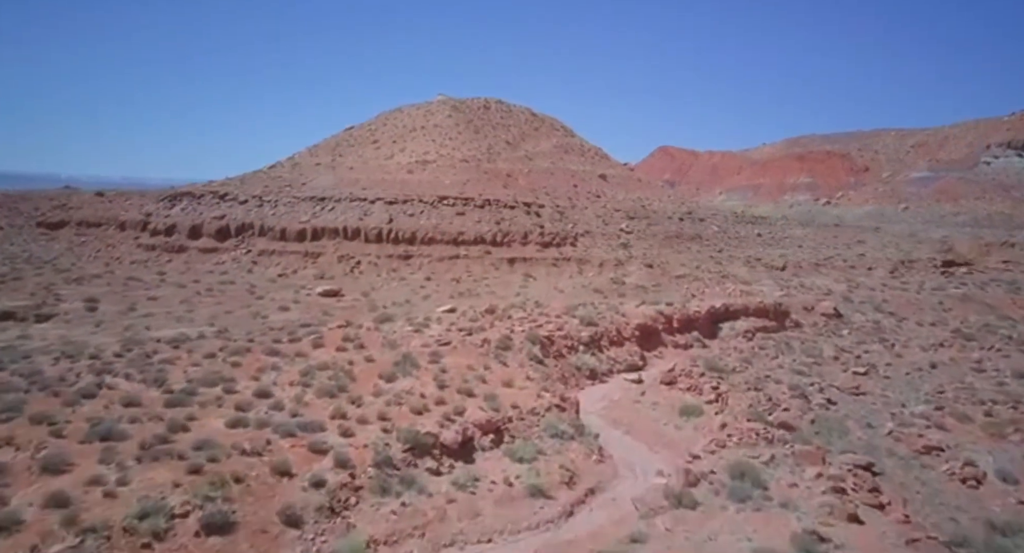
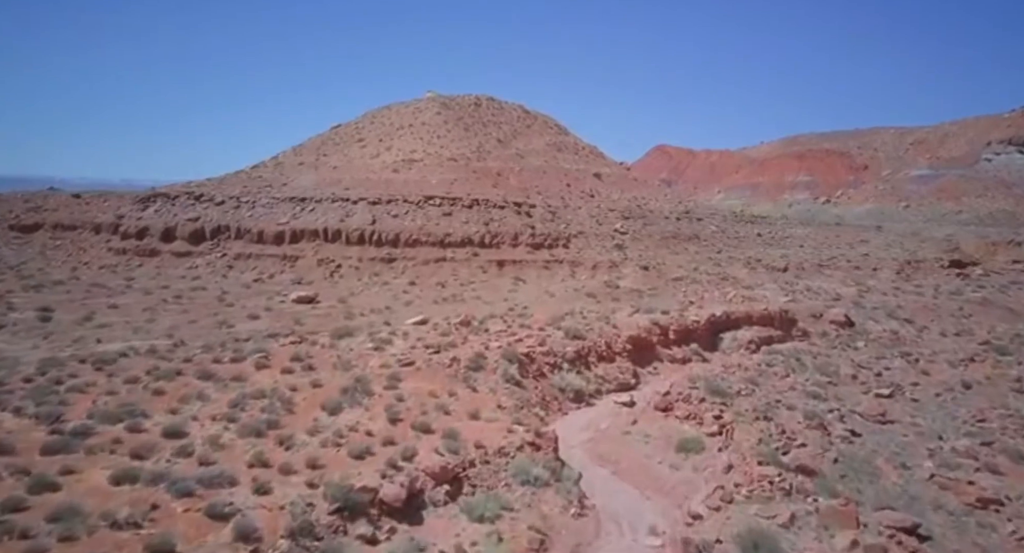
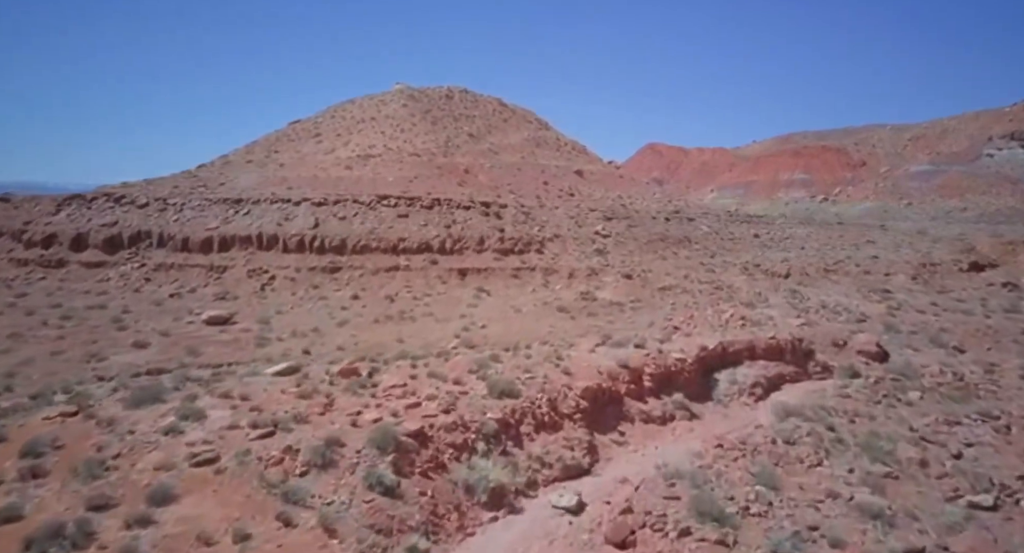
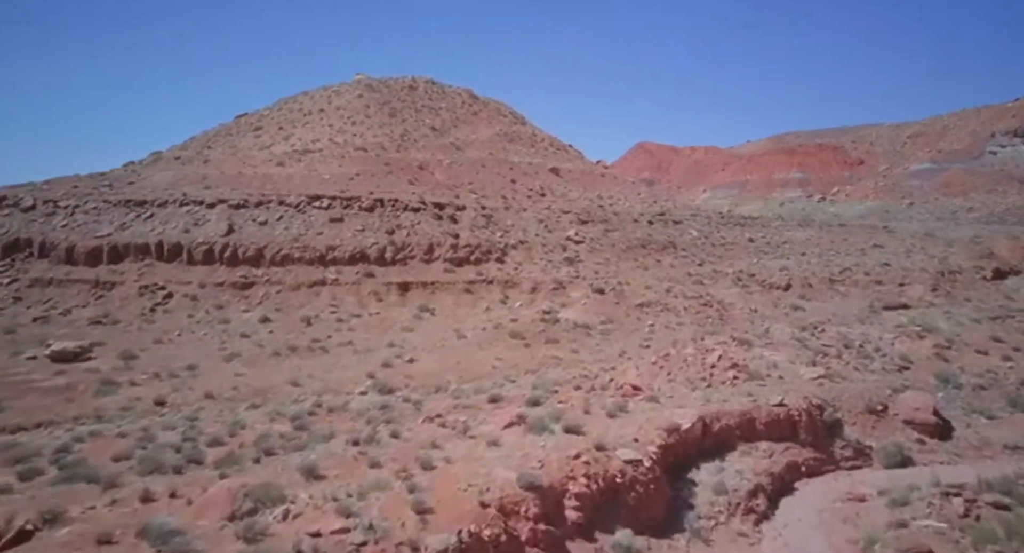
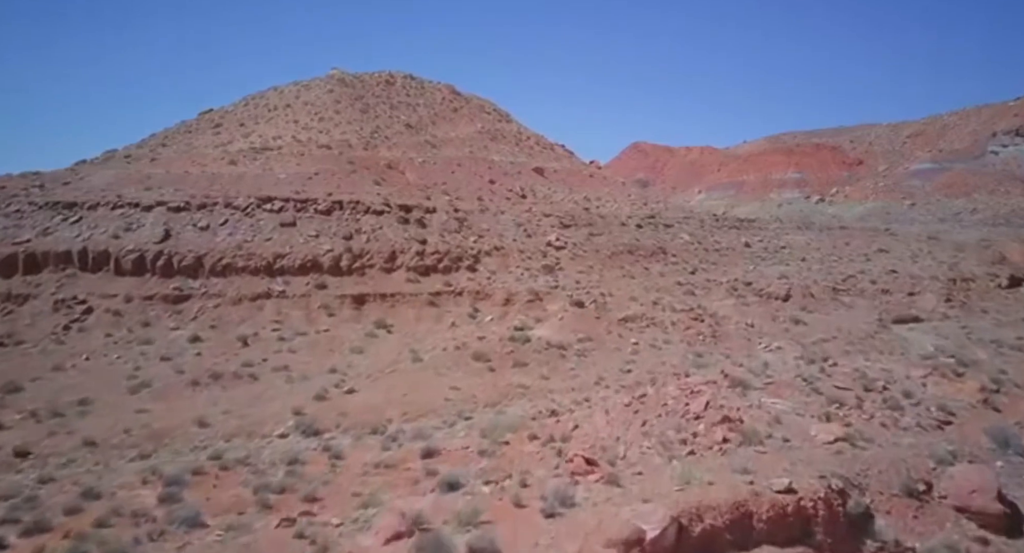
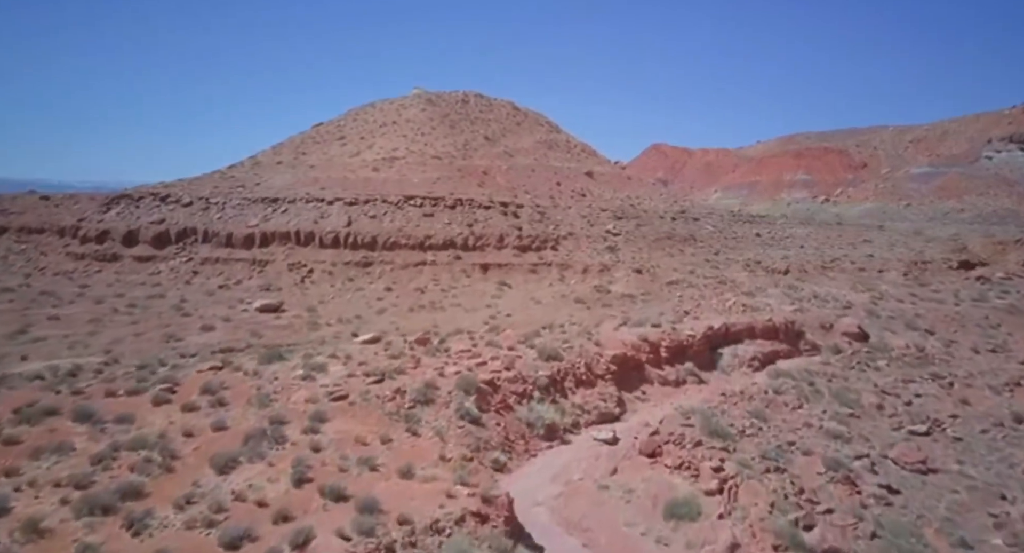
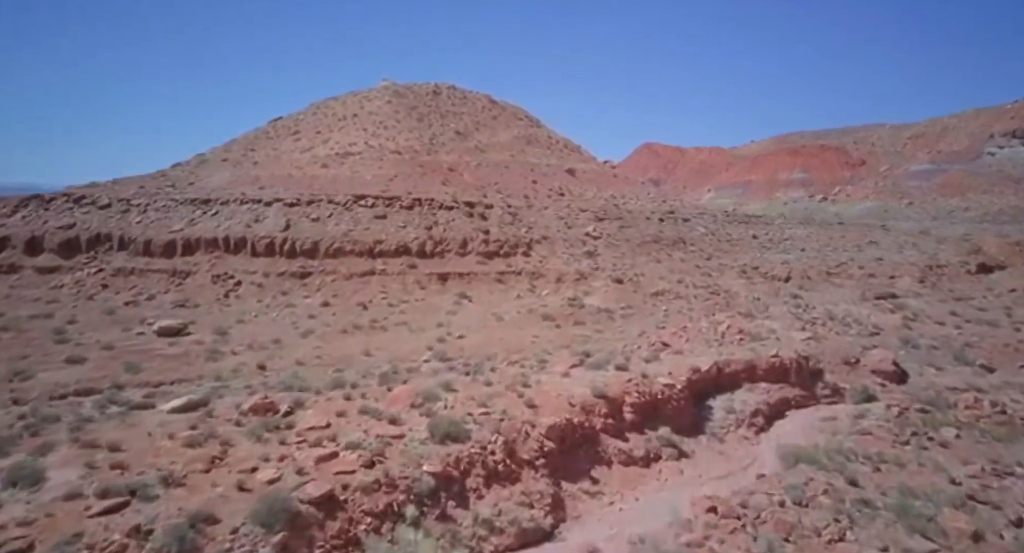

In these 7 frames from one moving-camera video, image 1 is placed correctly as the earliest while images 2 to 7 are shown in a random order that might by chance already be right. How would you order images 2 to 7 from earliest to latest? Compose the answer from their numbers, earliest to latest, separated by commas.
2, 6, 3, 7, 4, 5
